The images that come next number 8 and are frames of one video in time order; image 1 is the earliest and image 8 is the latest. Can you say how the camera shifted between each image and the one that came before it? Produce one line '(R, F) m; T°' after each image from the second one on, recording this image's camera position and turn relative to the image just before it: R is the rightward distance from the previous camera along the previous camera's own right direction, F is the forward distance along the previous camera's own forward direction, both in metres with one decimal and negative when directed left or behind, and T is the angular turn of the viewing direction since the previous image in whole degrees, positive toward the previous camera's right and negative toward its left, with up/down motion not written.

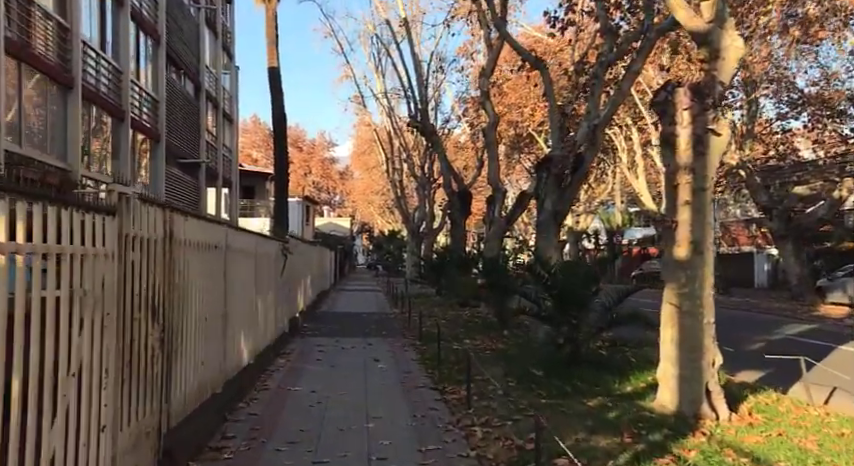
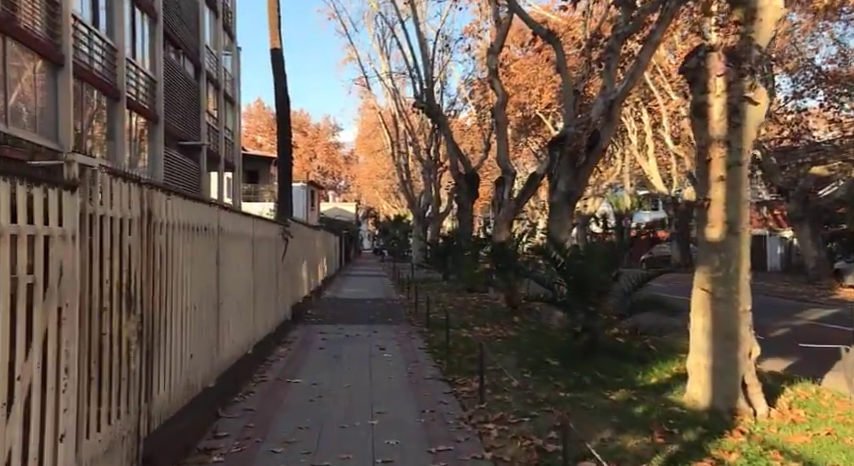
(0.0, +0.6) m; 0°
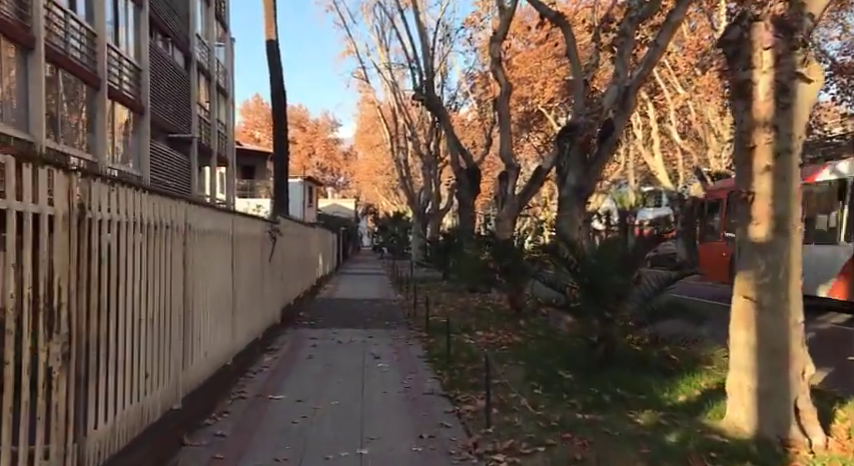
(0.0, +1.0) m; 0°
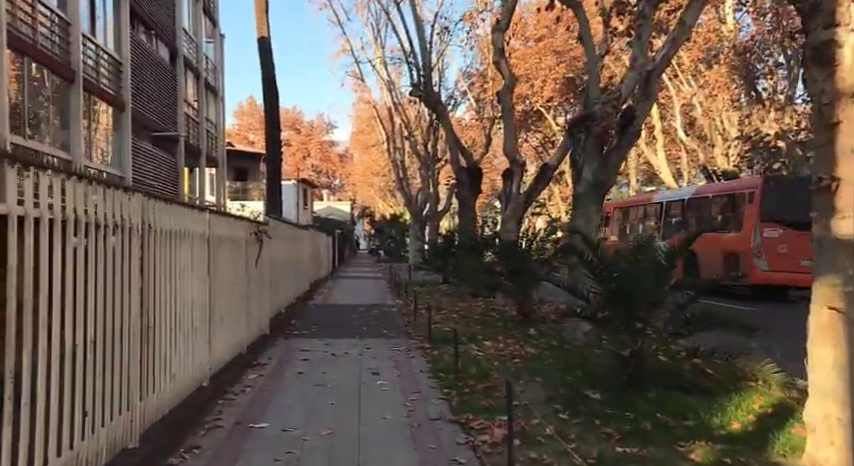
(-0.1, +1.1) m; 0°
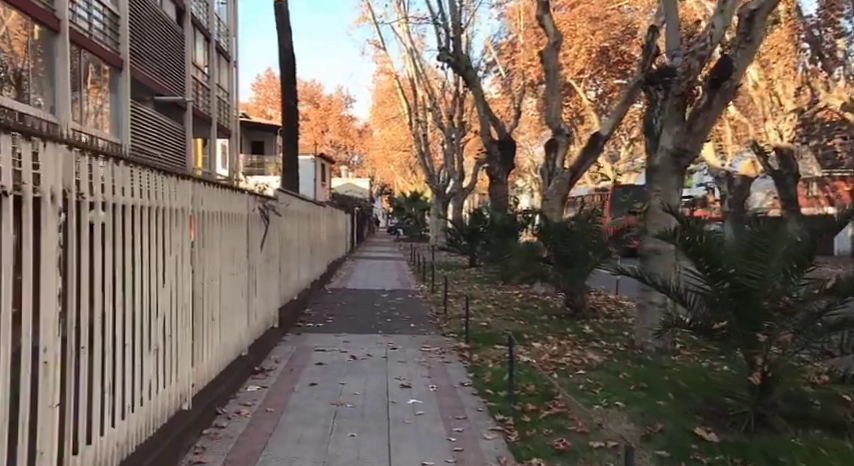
(-0.3, +1.9) m; -1°
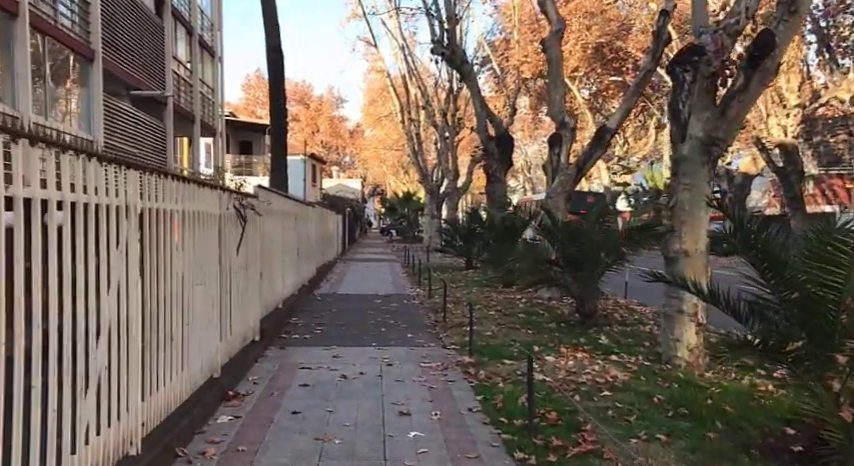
(-0.1, +1.1) m; +1°
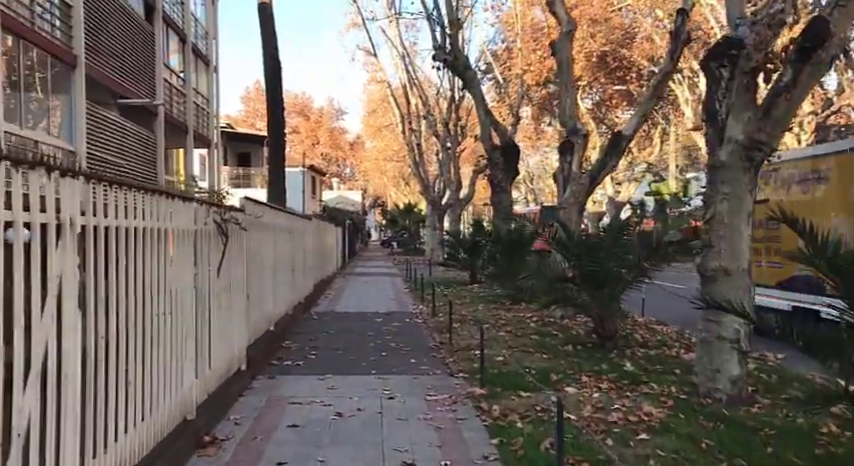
(0.0, +0.9) m; 0°
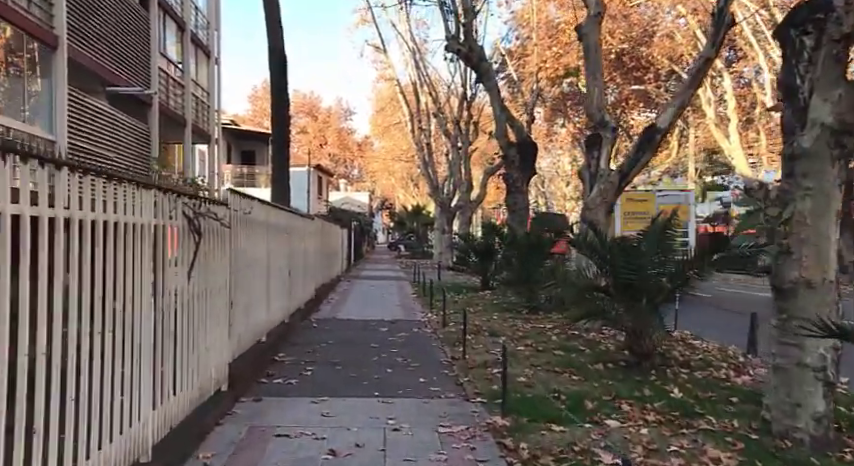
(-0.1, +1.3) m; -1°
